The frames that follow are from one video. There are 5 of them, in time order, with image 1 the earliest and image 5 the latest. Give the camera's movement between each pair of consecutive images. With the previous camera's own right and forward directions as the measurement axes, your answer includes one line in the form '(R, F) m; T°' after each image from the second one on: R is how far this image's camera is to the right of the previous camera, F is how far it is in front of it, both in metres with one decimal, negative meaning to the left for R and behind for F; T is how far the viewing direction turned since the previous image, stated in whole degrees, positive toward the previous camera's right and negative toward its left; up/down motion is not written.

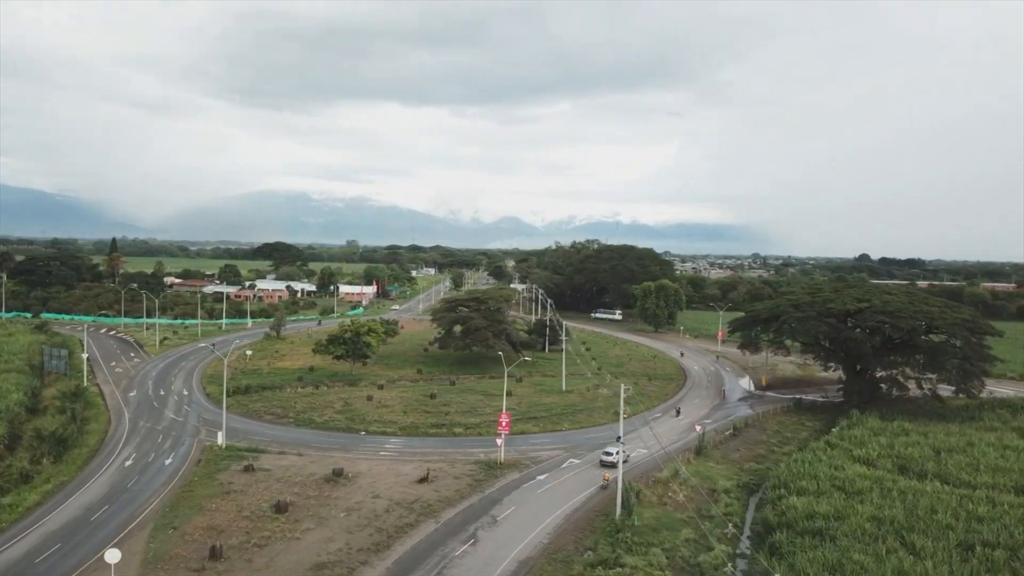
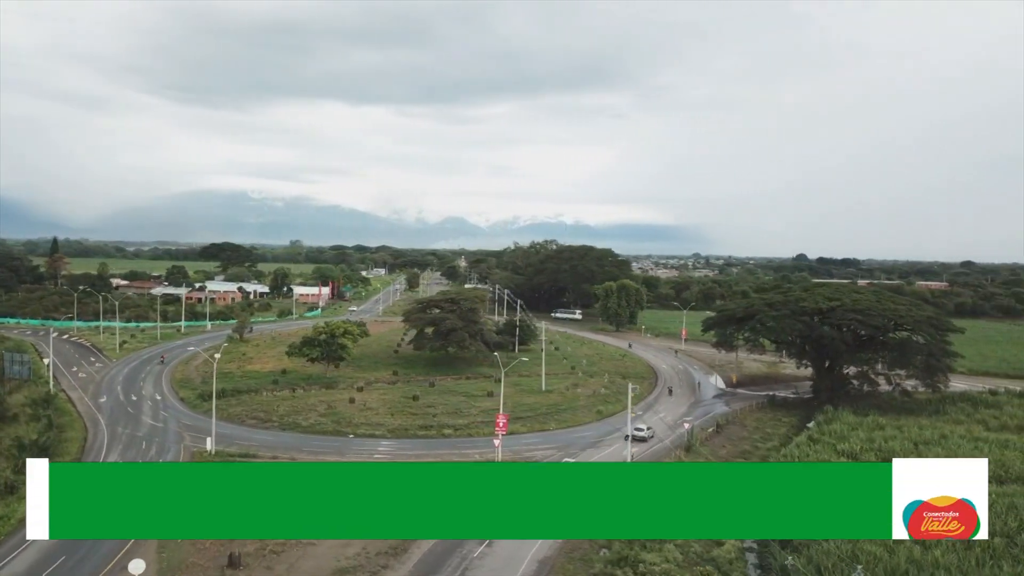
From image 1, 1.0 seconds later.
(-1.7, +0.1) m; +4°
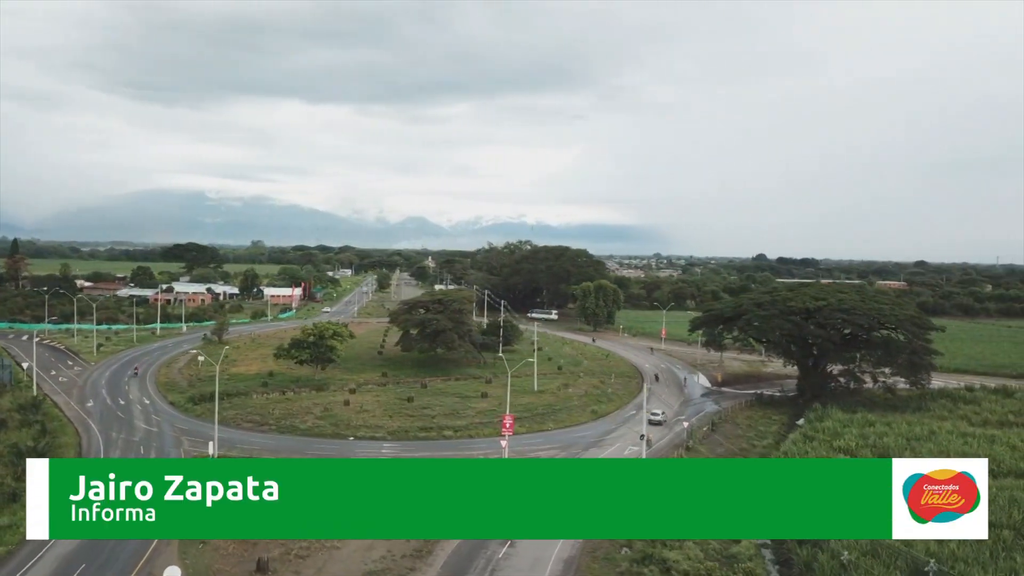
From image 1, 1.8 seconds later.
(-1.4, 0.0) m; +2°
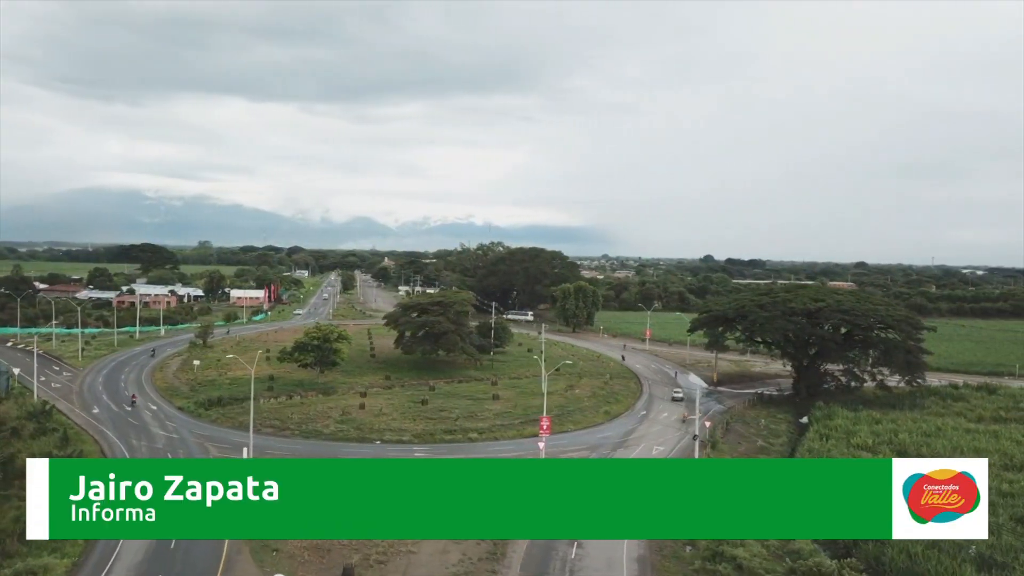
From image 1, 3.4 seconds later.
(-2.8, -0.1) m; +3°
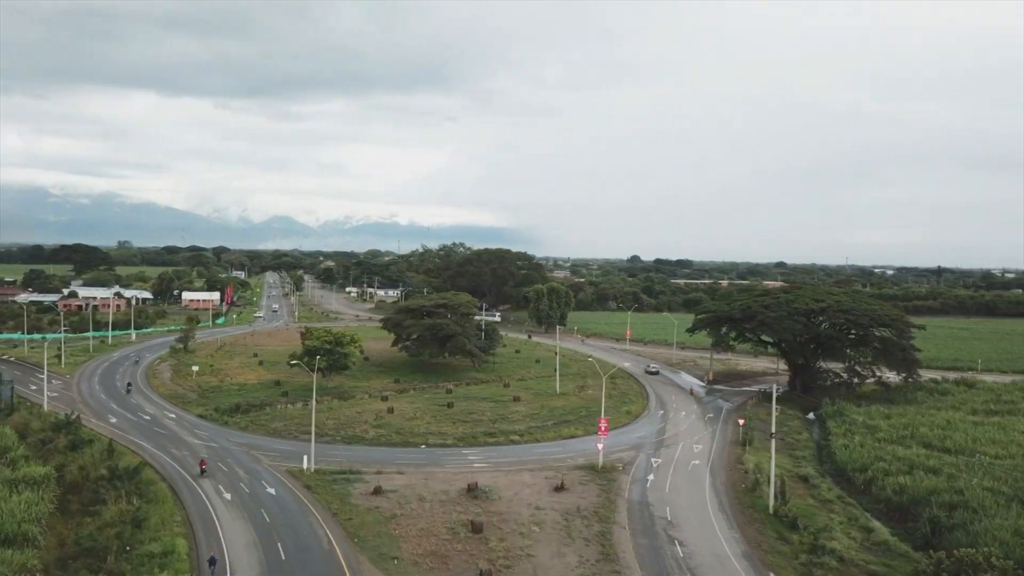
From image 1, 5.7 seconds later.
(-4.3, -0.1) m; +4°
